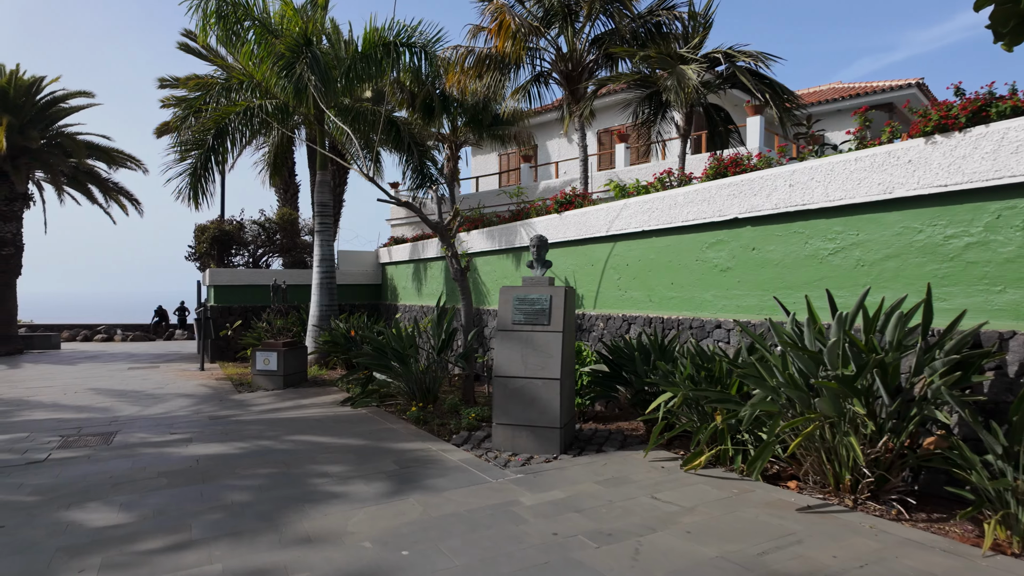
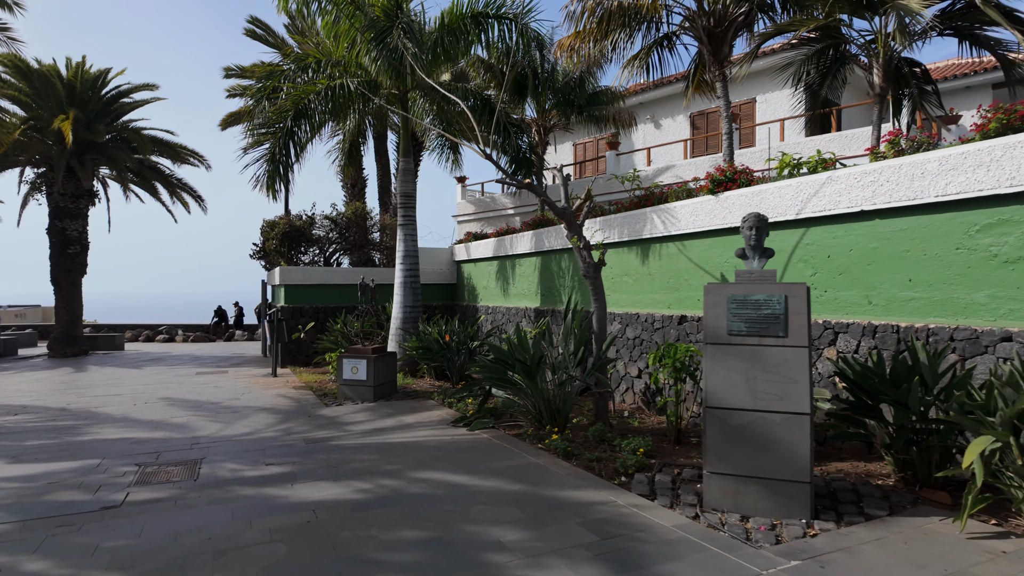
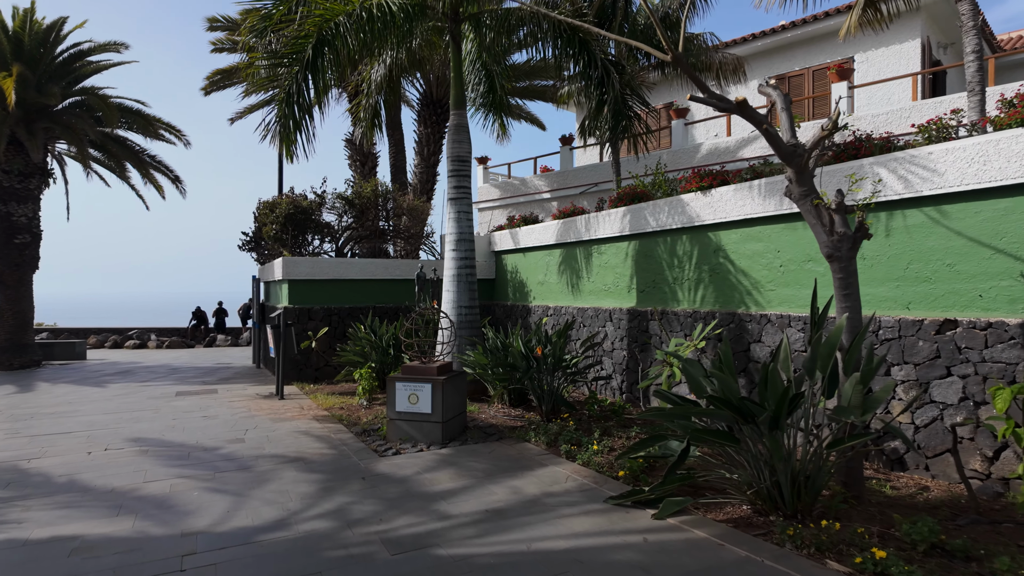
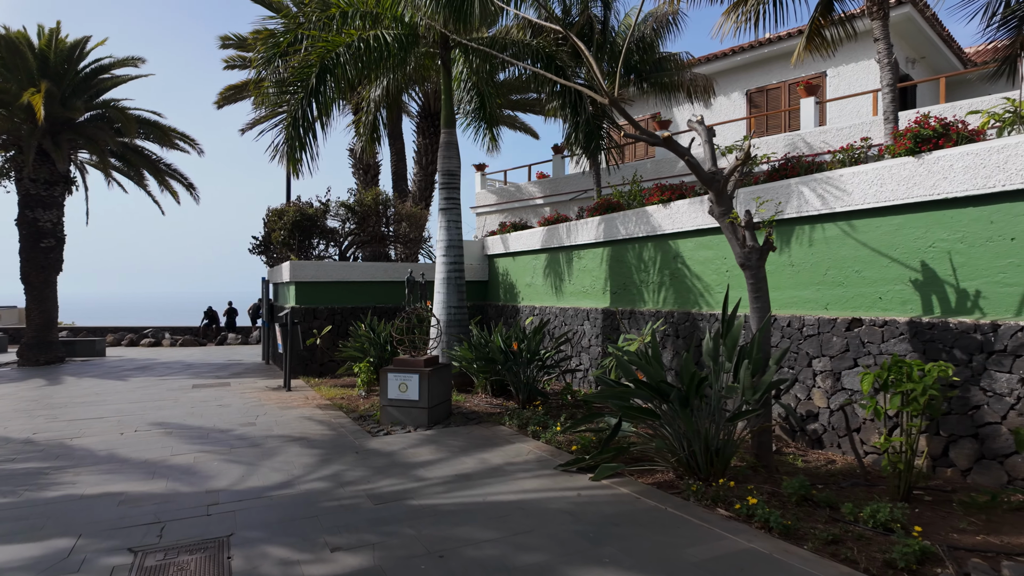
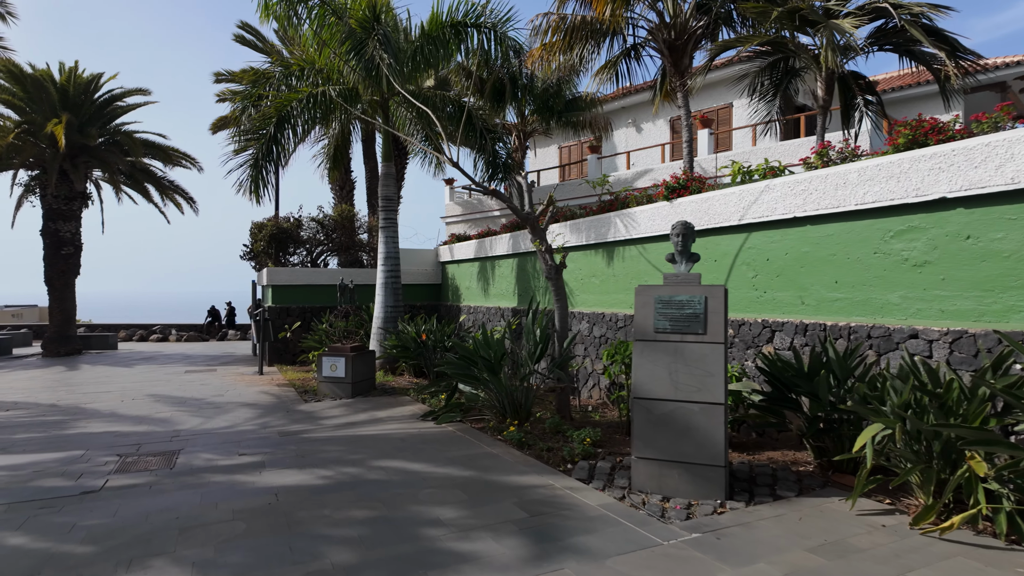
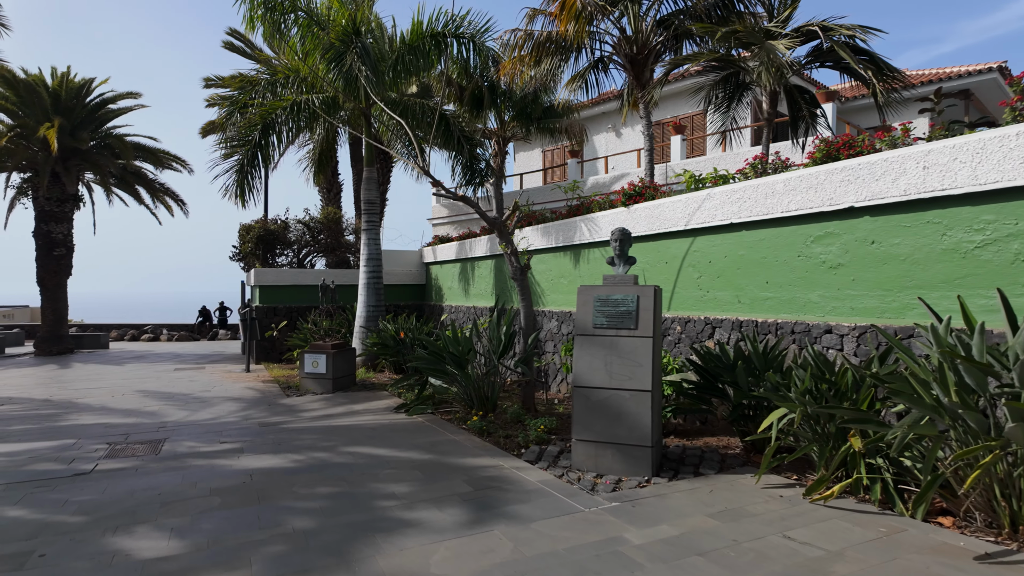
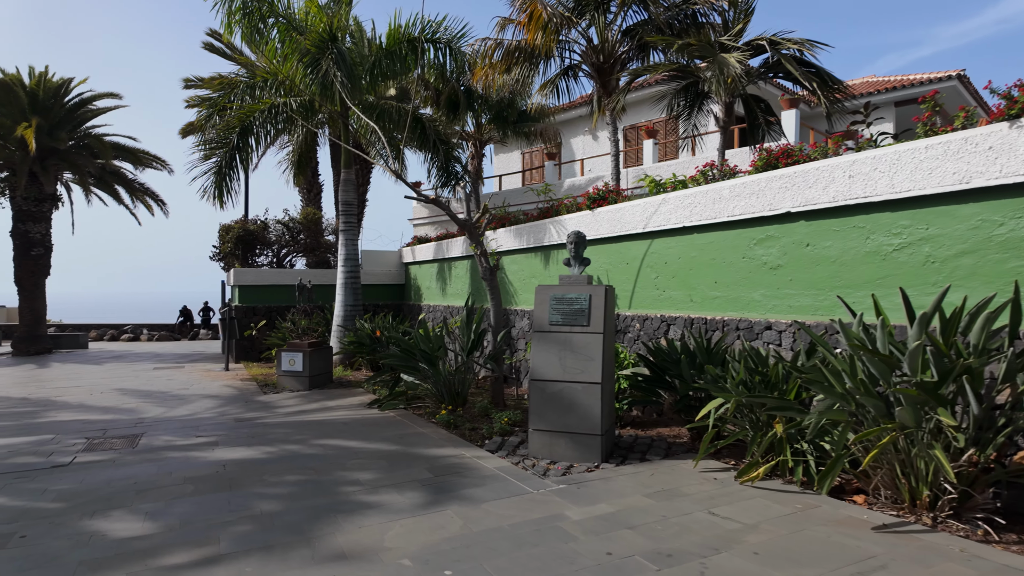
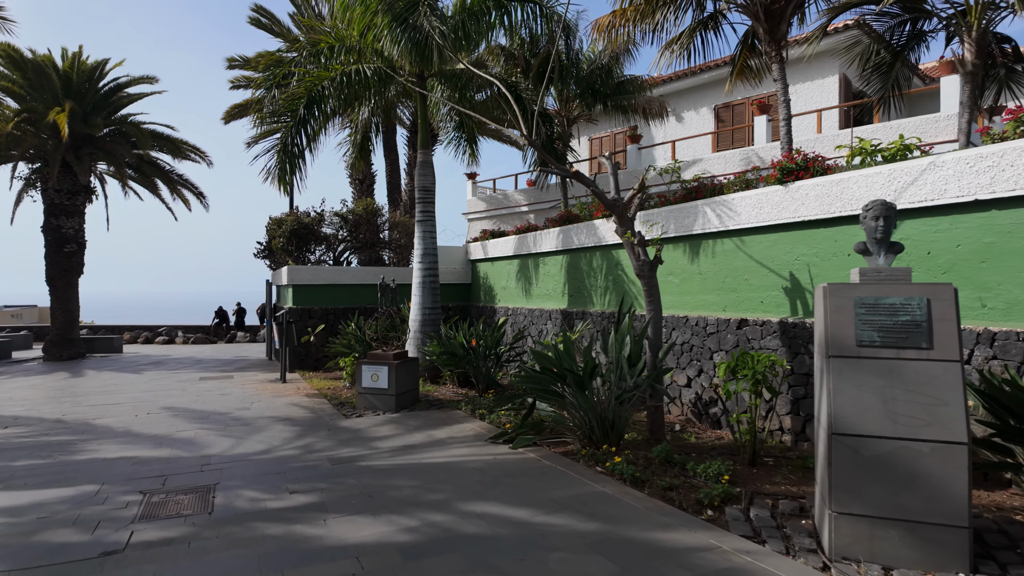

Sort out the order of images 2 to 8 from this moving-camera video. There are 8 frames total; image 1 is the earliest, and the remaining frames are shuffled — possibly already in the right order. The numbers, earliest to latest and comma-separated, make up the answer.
7, 6, 5, 2, 8, 4, 3
